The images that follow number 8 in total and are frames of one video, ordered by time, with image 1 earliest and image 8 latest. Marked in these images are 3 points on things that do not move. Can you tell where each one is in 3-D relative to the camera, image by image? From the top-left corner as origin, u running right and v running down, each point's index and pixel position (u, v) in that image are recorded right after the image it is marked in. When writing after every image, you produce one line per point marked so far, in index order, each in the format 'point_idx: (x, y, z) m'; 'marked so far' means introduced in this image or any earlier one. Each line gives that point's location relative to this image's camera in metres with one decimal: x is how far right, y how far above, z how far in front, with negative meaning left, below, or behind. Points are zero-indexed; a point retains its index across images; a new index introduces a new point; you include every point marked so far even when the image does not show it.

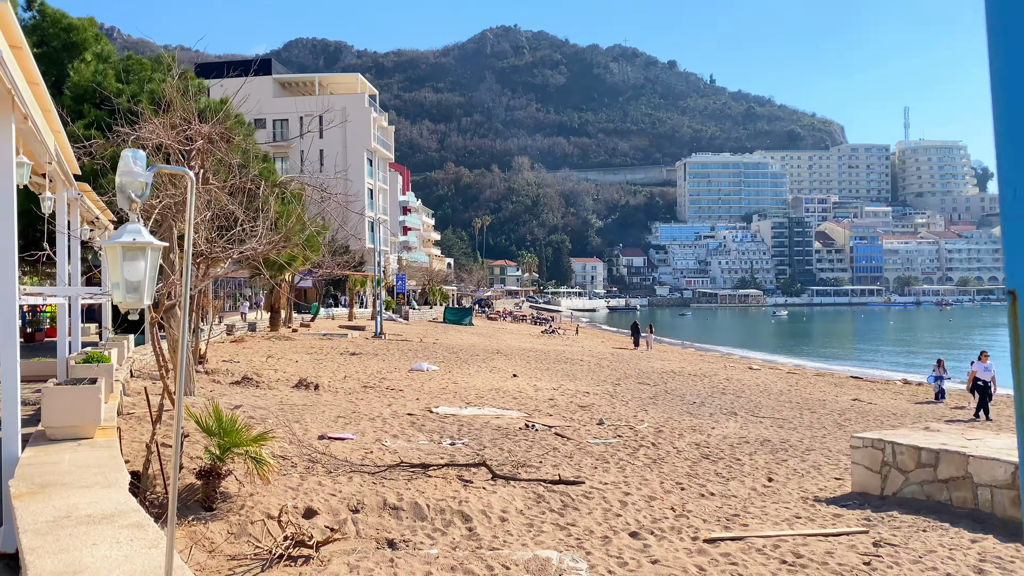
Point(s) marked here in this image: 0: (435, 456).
0: (-0.7, -1.5, +7.6) m
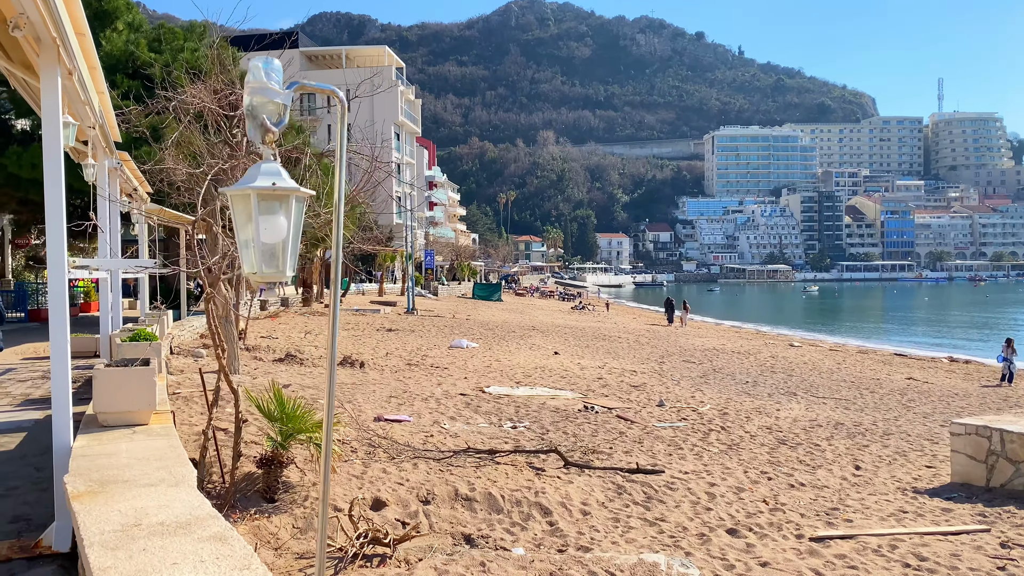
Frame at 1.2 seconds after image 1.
0: (-0.1, -1.3, +7.1) m
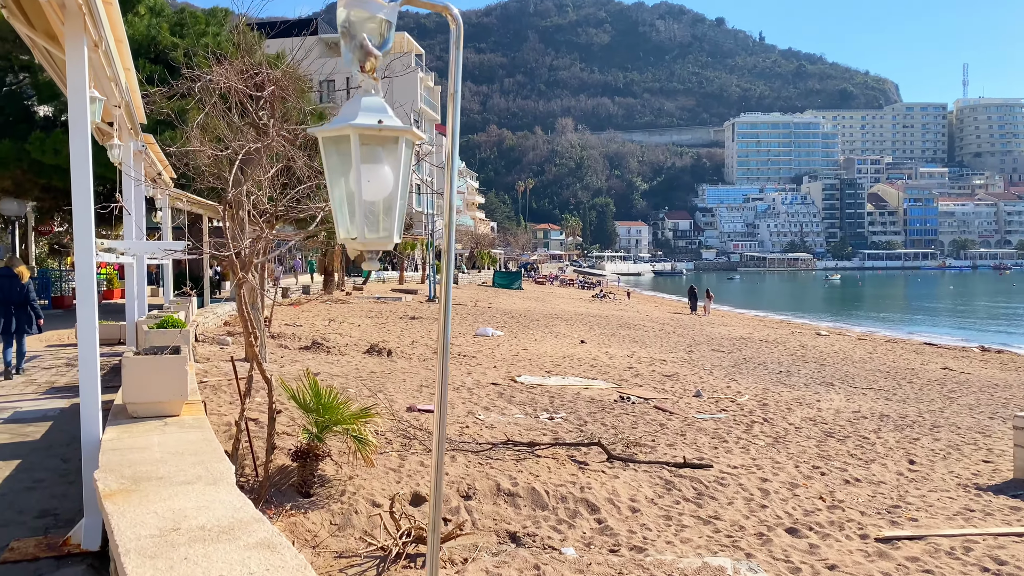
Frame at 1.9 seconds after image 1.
0: (+0.2, -1.2, +6.9) m
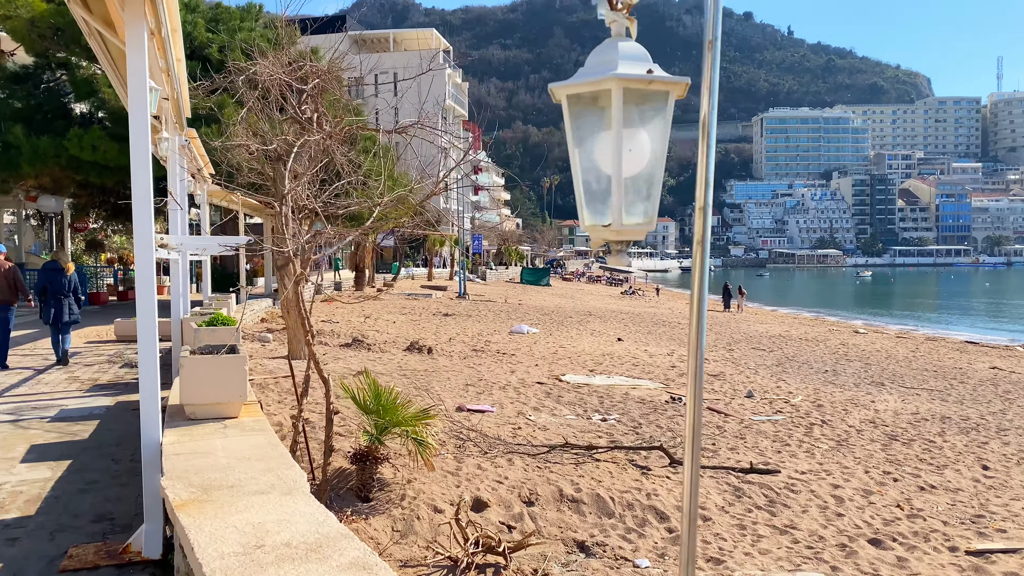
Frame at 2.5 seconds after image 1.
0: (+0.6, -1.2, +6.7) m
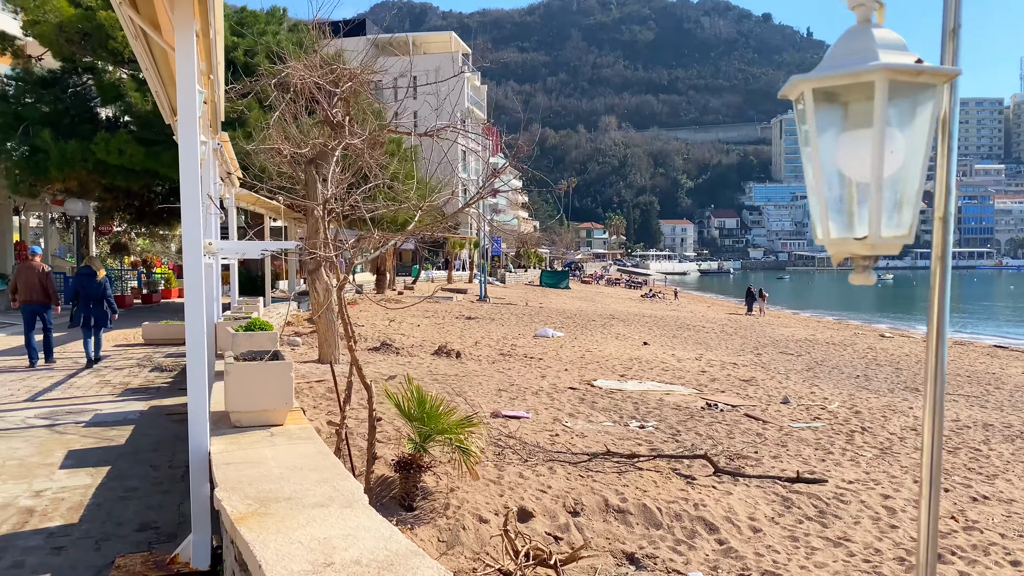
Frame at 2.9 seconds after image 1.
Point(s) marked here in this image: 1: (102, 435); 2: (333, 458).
0: (+0.9, -1.2, +6.5) m
1: (-3.2, -1.1, +6.4) m
2: (-0.8, -0.7, +3.6) m
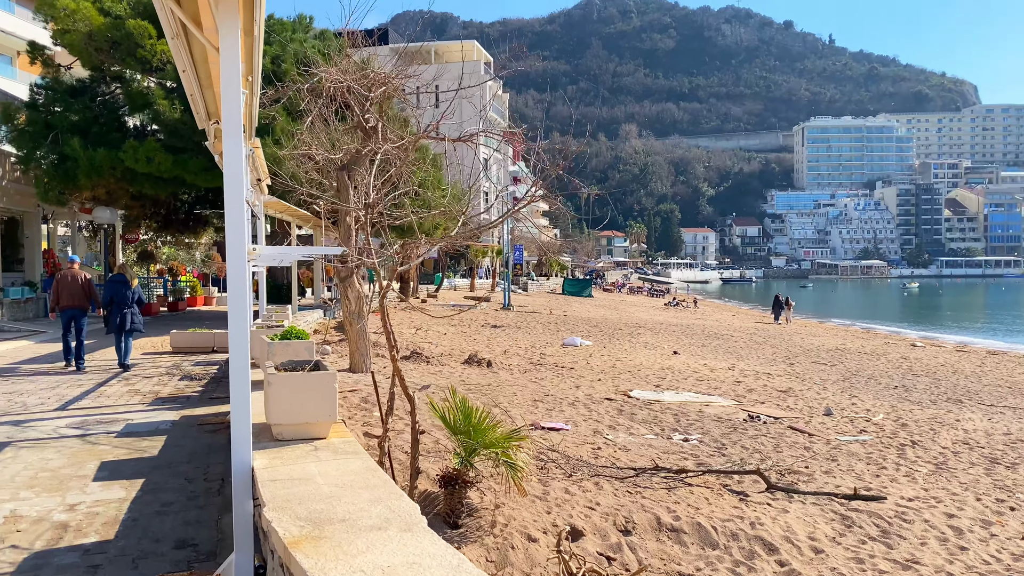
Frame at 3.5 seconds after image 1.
0: (+1.2, -1.3, +6.3) m
1: (-2.9, -1.2, +6.3) m
2: (-0.5, -0.8, +3.4) m
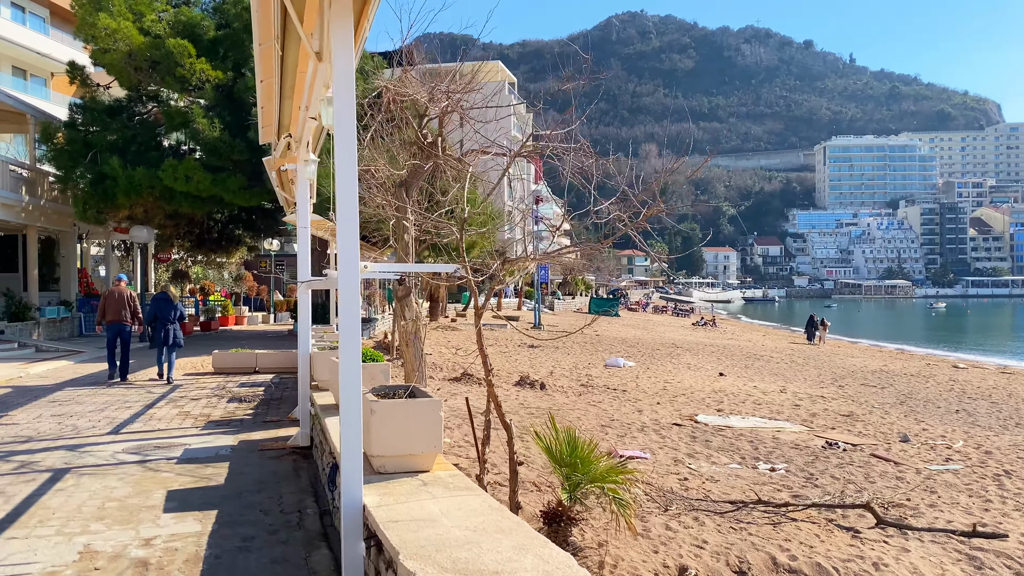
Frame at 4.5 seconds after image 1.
0: (+1.8, -1.4, +5.9) m
1: (-2.3, -1.3, +6.0) m
2: (0.0, -0.8, +3.1) m
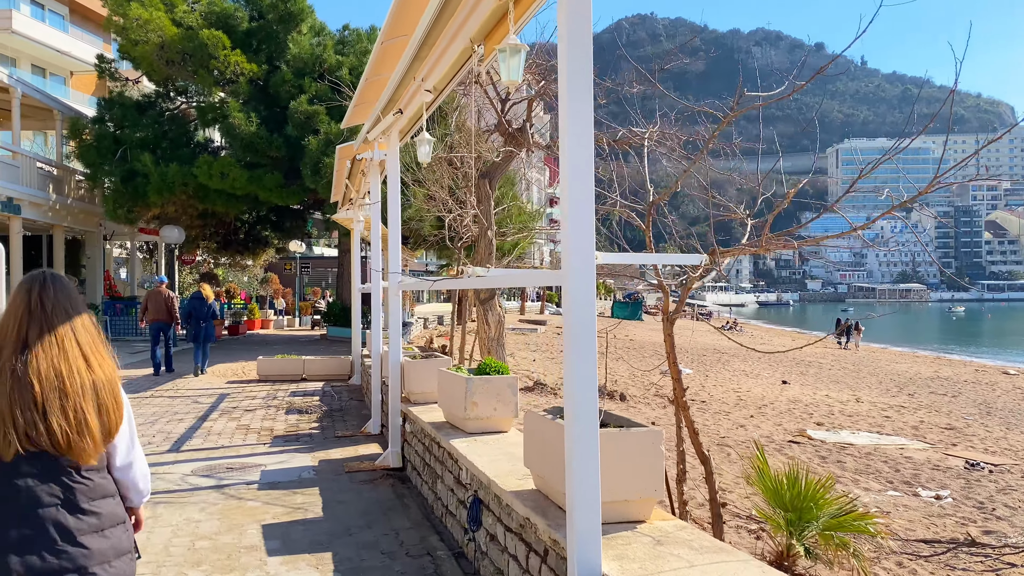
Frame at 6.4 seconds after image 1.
0: (+2.7, -1.4, +5.1) m
1: (-1.4, -1.3, +5.2) m
2: (+0.8, -0.8, +2.2) m
